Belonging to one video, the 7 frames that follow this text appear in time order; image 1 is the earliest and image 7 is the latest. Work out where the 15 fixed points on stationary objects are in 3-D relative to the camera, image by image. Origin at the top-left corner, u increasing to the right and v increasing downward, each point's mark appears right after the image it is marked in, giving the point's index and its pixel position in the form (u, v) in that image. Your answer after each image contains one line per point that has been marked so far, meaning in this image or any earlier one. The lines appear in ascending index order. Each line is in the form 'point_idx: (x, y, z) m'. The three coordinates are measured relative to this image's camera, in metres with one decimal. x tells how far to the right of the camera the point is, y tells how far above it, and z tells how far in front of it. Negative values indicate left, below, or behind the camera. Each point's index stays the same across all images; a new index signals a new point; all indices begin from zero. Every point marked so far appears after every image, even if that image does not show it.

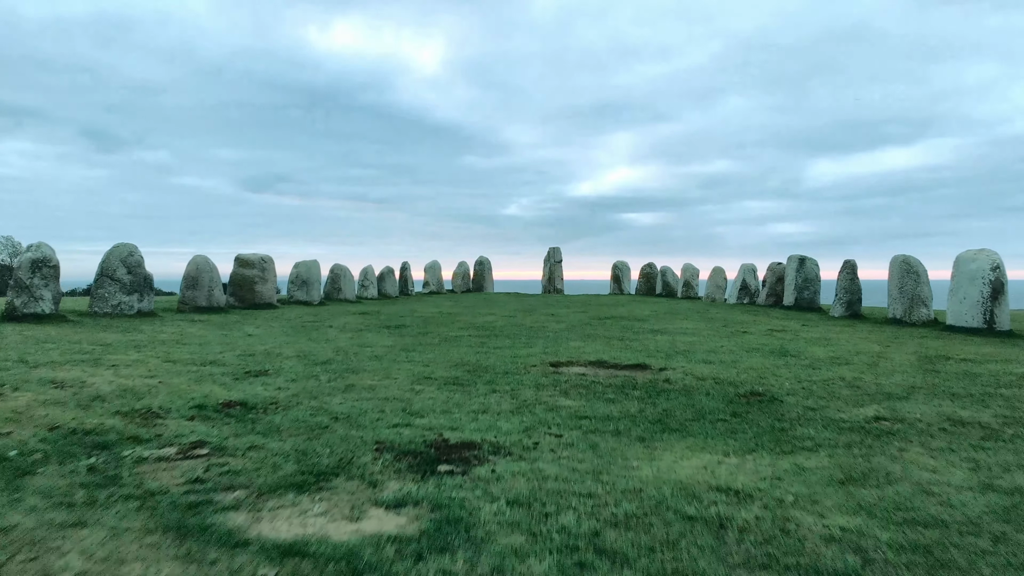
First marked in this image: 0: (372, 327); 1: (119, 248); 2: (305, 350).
0: (-1.6, -0.5, +9.8) m
1: (-5.2, +0.5, +11.1) m
2: (-1.6, -0.5, +6.6) m
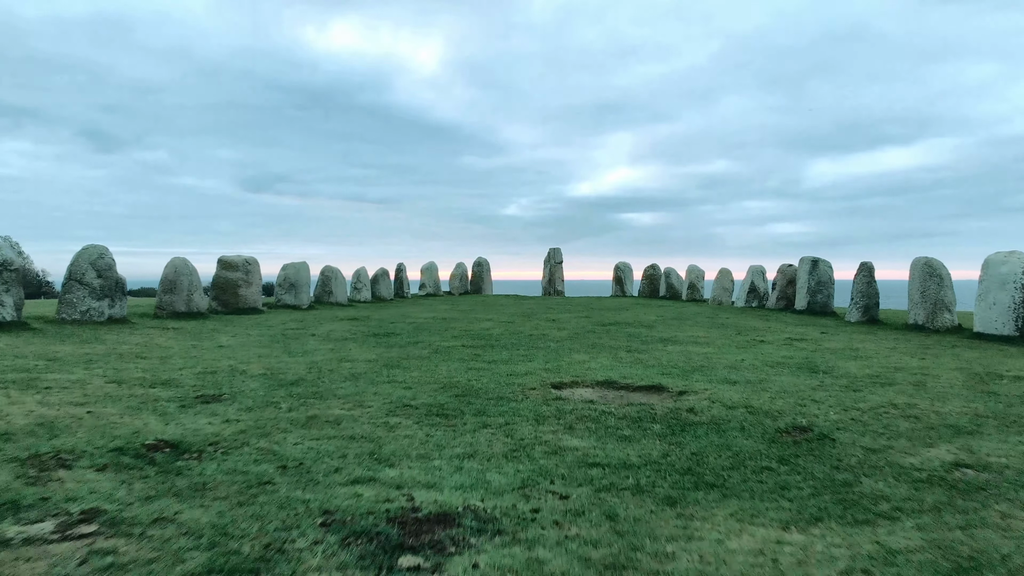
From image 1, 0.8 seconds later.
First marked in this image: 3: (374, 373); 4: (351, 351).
0: (-1.7, -0.5, +9.0) m
1: (-5.2, +0.5, +10.4) m
2: (-1.7, -0.5, +5.9) m
3: (-0.9, -0.5, +5.4) m
4: (-1.4, -0.5, +7.3) m
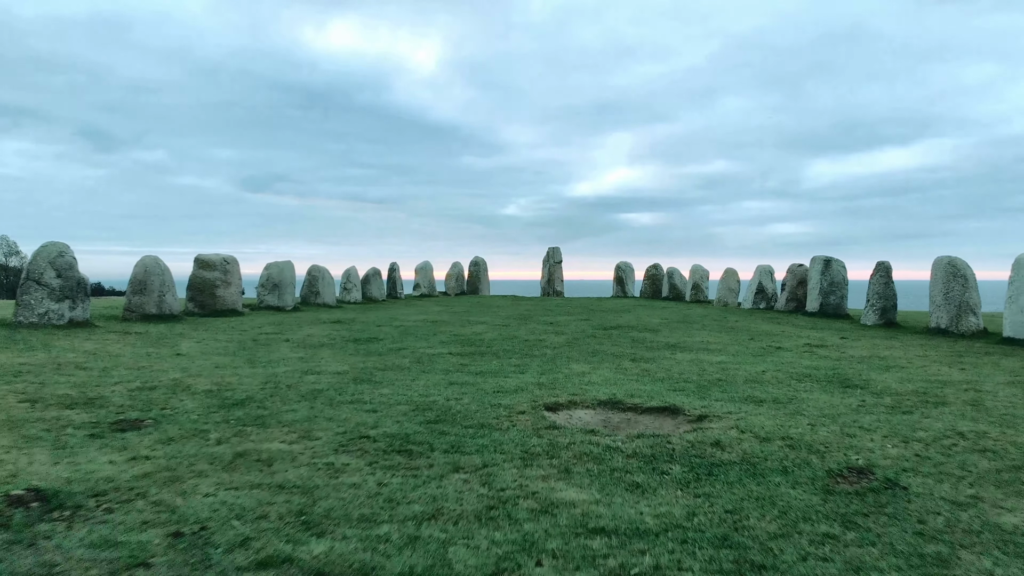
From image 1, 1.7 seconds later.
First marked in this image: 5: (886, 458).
0: (-1.7, -0.5, +8.3) m
1: (-5.3, +0.5, +9.6) m
2: (-1.7, -0.6, +5.1) m
3: (-1.0, -0.6, +4.7) m
4: (-1.5, -0.6, +6.5) m
5: (+1.4, -0.6, +3.1) m
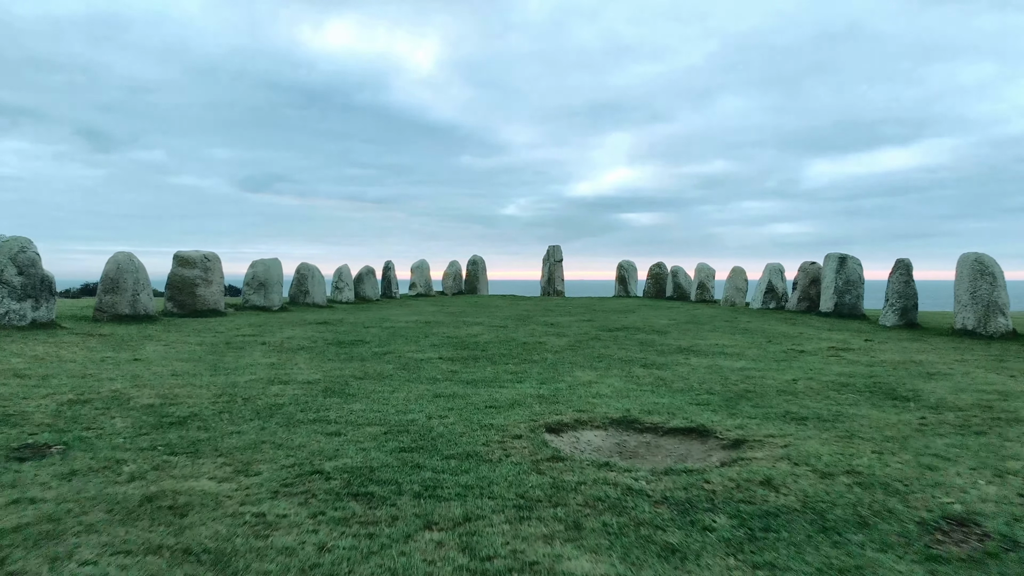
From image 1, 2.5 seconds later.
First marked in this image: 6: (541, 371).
0: (-1.8, -0.5, +7.6) m
1: (-5.3, +0.5, +8.9) m
2: (-1.8, -0.5, +4.4) m
3: (-1.0, -0.5, +4.0) m
4: (-1.5, -0.5, +5.8) m
5: (+1.4, -0.6, +2.4) m
6: (+0.2, -0.5, +5.5) m
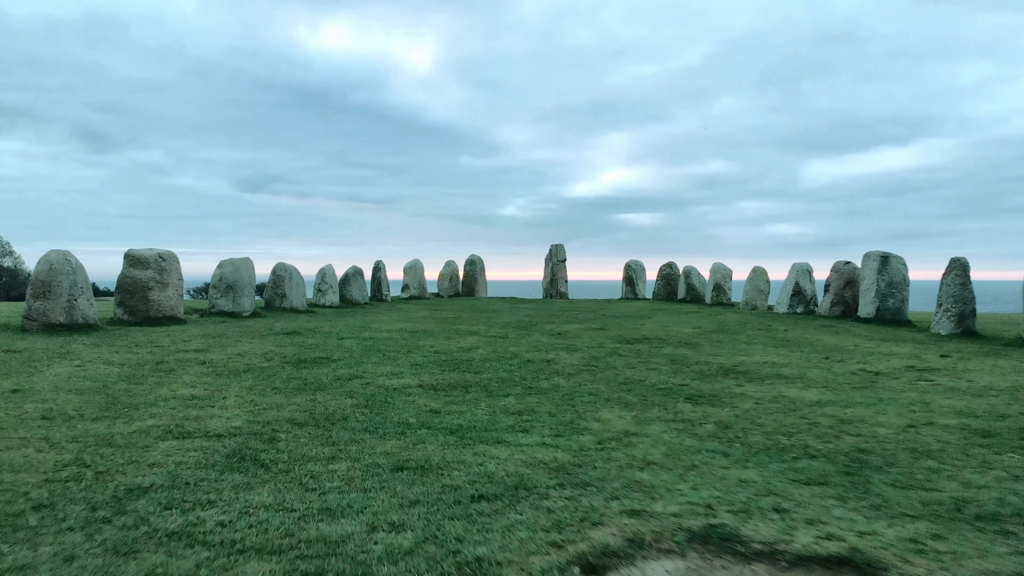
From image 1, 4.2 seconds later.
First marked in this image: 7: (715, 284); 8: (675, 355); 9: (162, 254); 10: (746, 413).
0: (-1.8, -0.6, +6.1) m
1: (-5.3, +0.4, +7.4) m
2: (-1.7, -0.6, +2.9) m
3: (-1.0, -0.6, +2.5) m
4: (-1.5, -0.6, +4.3) m
5: (+1.4, -0.6, +0.9) m
6: (+0.2, -0.6, +4.0) m
7: (+4.2, +0.1, +17.3) m
8: (+1.3, -0.5, +6.9) m
9: (-4.2, +0.4, +10.2) m
10: (+1.1, -0.6, +4.0) m
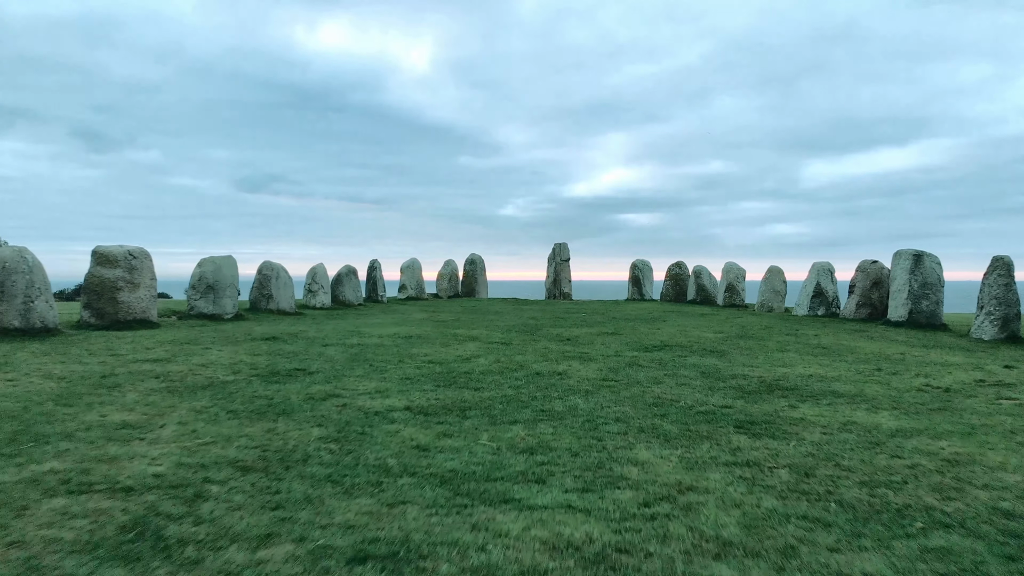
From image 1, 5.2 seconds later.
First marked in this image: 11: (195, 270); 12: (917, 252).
0: (-1.7, -0.6, +5.2) m
1: (-5.3, +0.4, +6.6) m
2: (-1.7, -0.6, +2.1) m
3: (-0.9, -0.6, +1.6) m
4: (-1.4, -0.6, +3.4) m
5: (+1.4, -0.7, +0.1) m
6: (+0.2, -0.6, +3.1) m
7: (+4.2, +0.1, +16.5) m
8: (+1.4, -0.5, +6.0) m
9: (-4.2, +0.4, +9.4) m
10: (+1.1, -0.6, +3.1) m
11: (-4.1, +0.2, +10.8) m
12: (+5.3, +0.5, +10.9) m
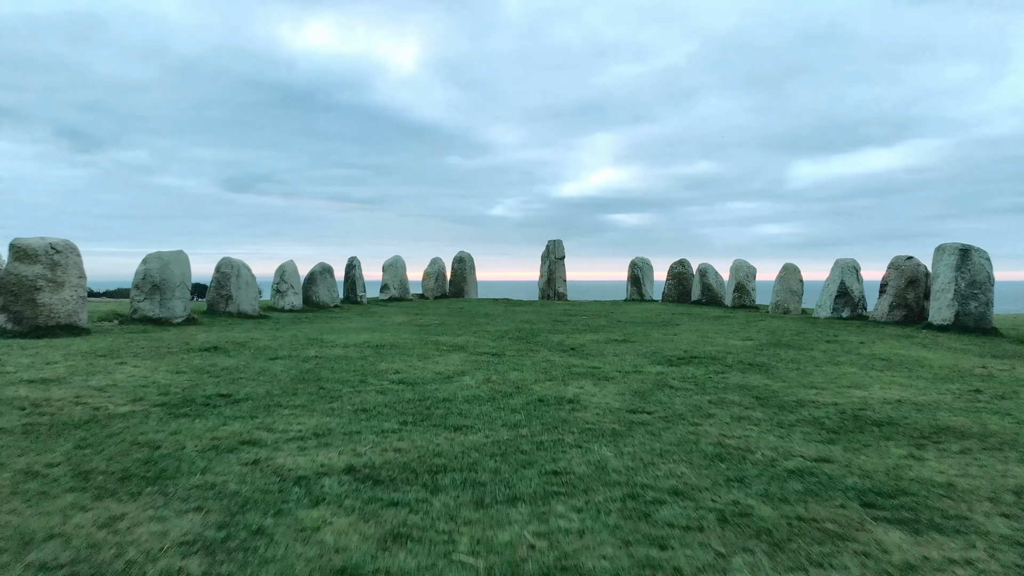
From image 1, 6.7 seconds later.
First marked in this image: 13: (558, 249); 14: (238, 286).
0: (-1.7, -0.6, +3.8) m
1: (-5.3, +0.4, +5.1) m
2: (-1.7, -0.6, +0.7) m
3: (-0.9, -0.6, +0.3) m
4: (-1.4, -0.6, +2.1) m
5: (+1.4, -0.6, -1.3) m
6: (+0.2, -0.6, +1.8) m
7: (+4.1, +0.1, +15.2) m
8: (+1.3, -0.5, +4.7) m
9: (-4.3, +0.4, +8.0) m
10: (+1.1, -0.6, +1.8) m
11: (-4.1, +0.2, +9.4) m
12: (+5.2, +0.5, +9.6) m
13: (+1.0, +0.9, +19.0) m
14: (-3.4, 0.0, +10.6) m
